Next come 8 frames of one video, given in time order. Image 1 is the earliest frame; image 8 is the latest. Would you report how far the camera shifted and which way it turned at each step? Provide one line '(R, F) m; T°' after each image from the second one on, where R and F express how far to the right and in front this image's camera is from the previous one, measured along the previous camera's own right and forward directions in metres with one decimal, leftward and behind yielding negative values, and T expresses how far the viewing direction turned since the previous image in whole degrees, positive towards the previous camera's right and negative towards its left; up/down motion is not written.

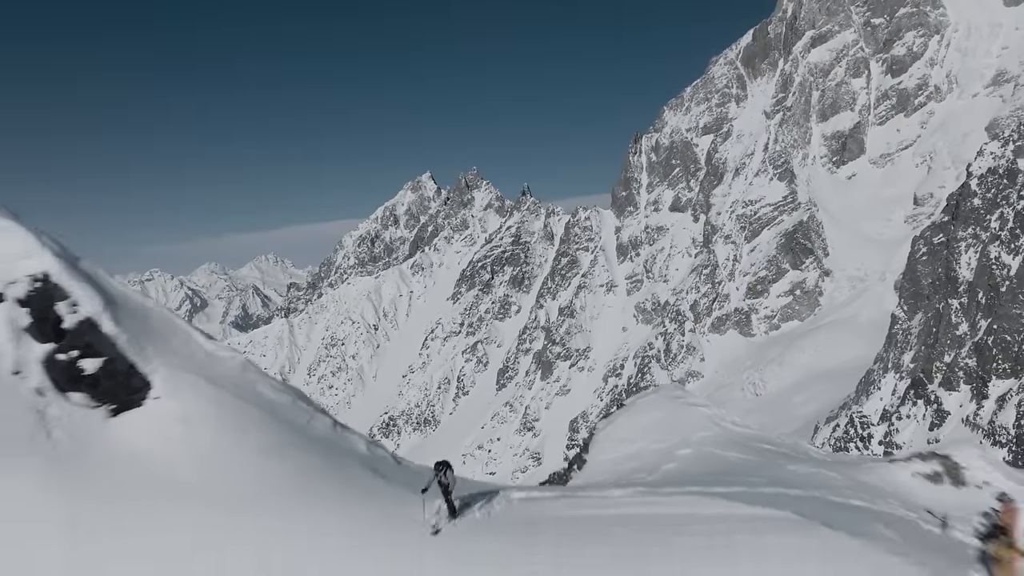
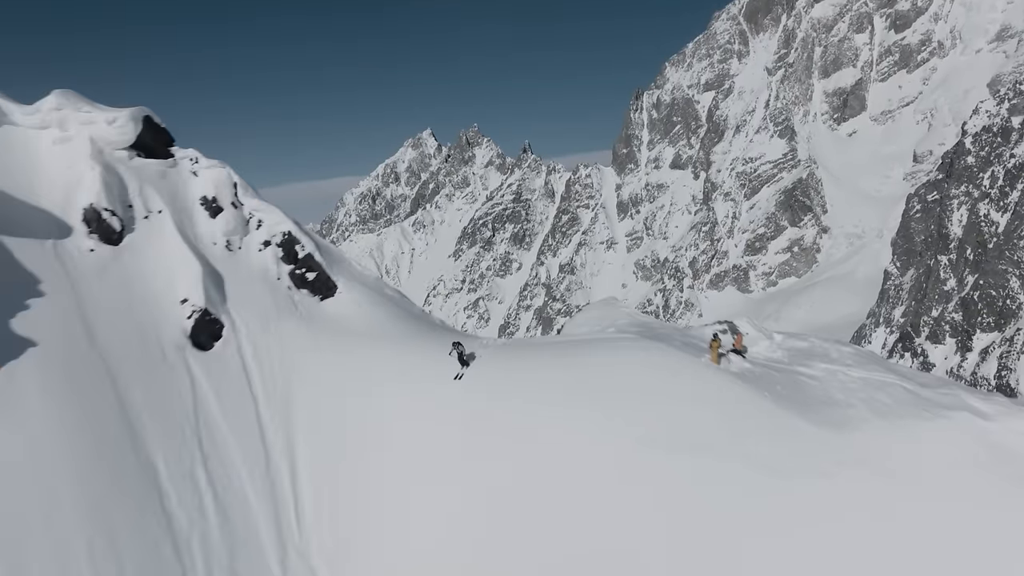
(0.0, -6.8) m; 0°
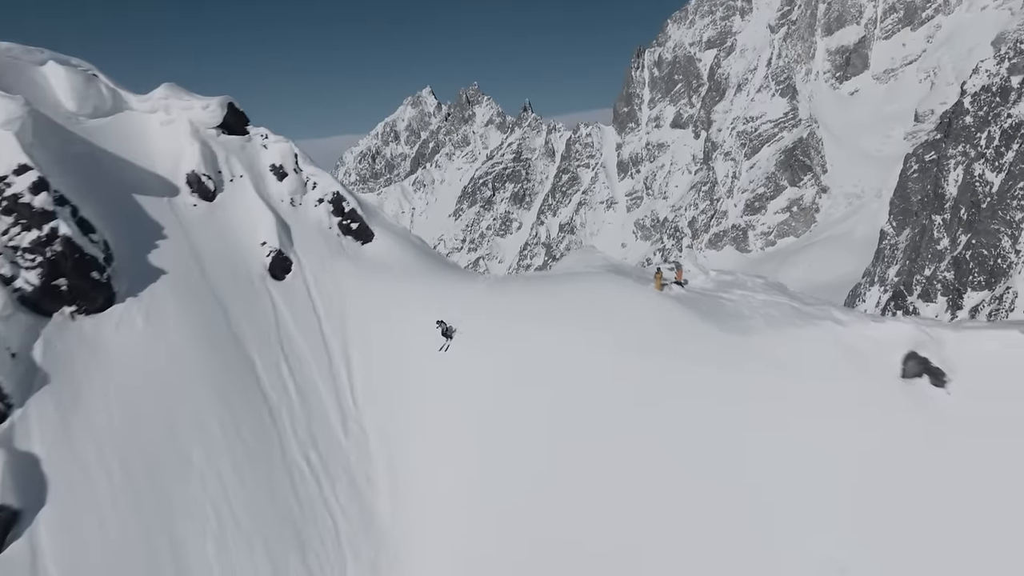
(+0.1, -4.1) m; 0°
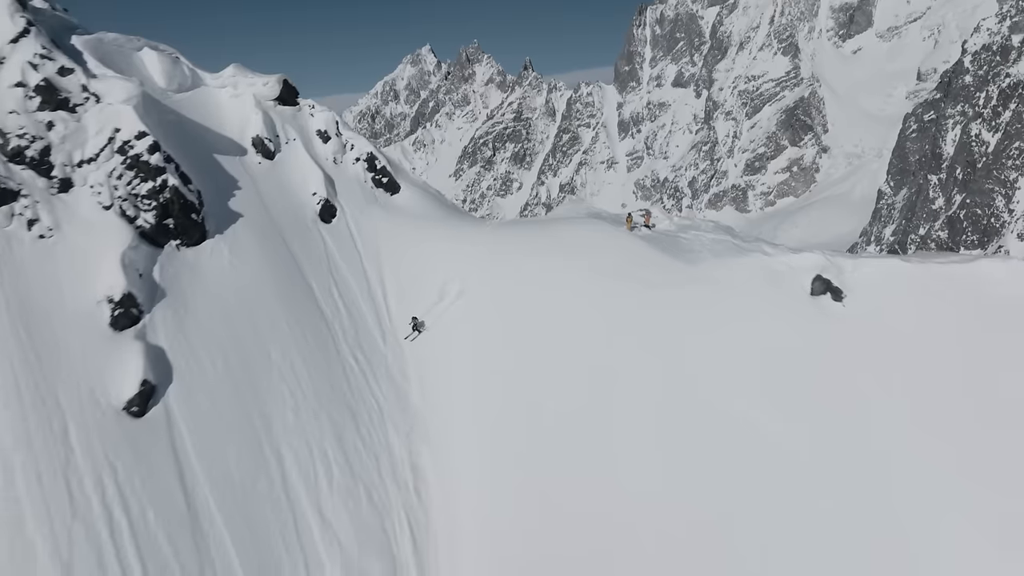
(0.0, -4.1) m; 0°
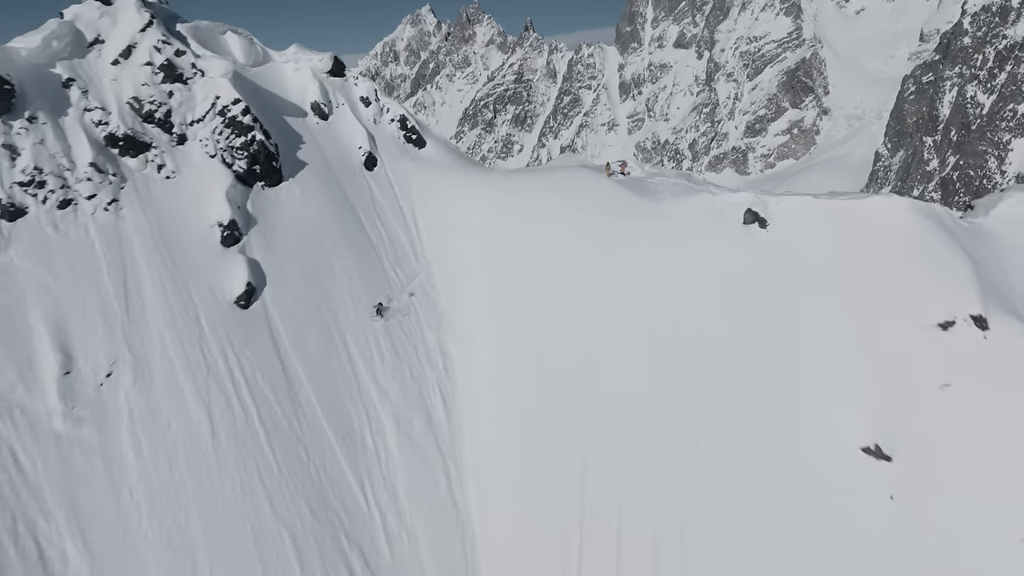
(-0.1, -5.6) m; 0°
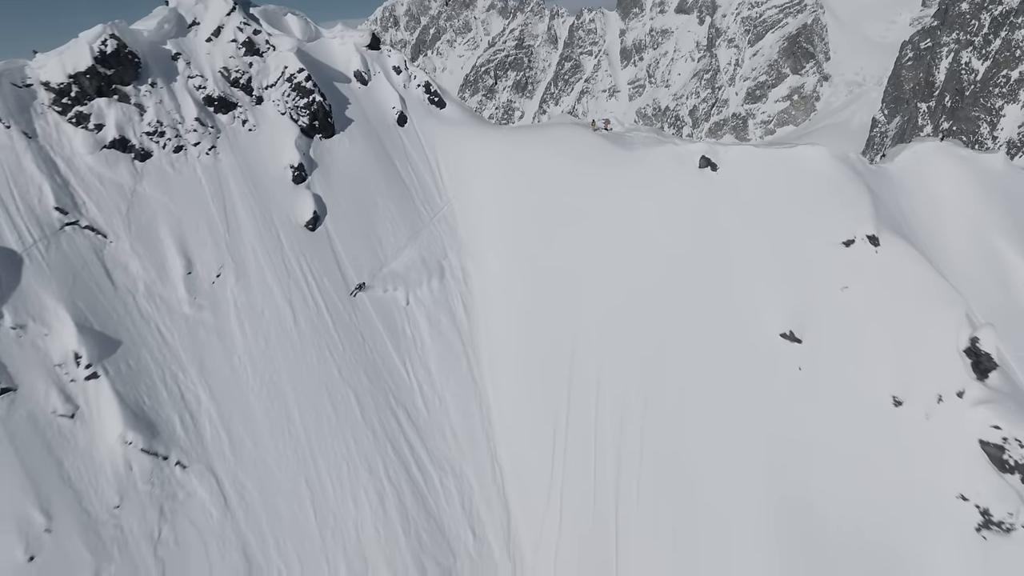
(-0.1, -6.3) m; 0°
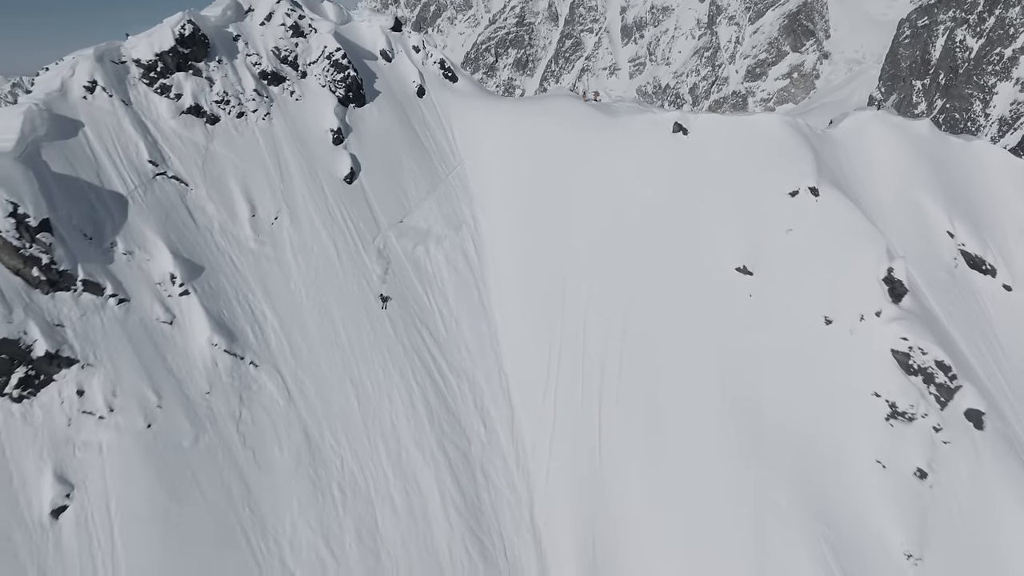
(-0.1, -5.6) m; 0°
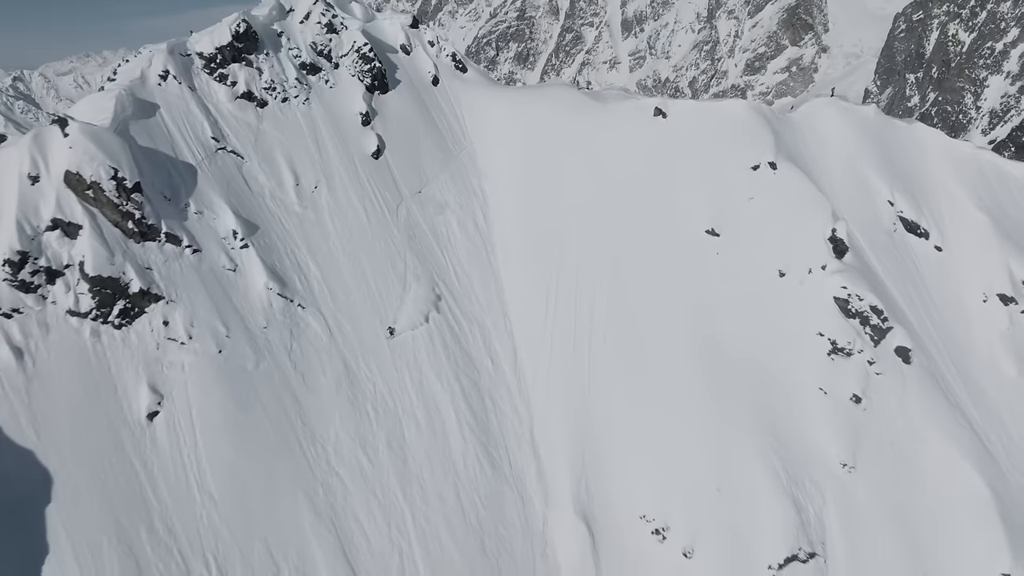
(-0.1, -5.5) m; 0°
